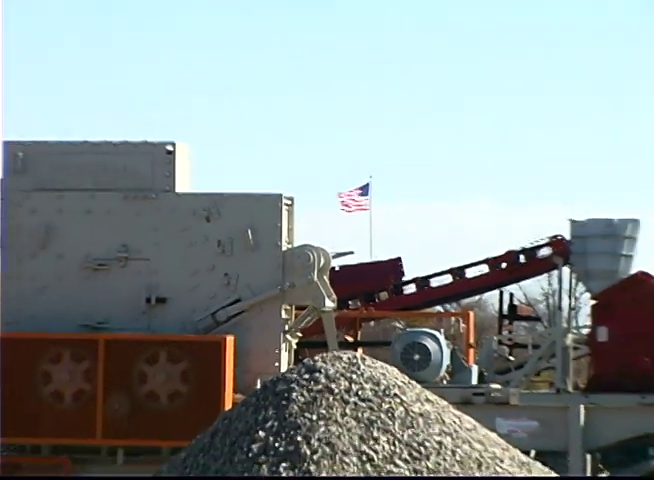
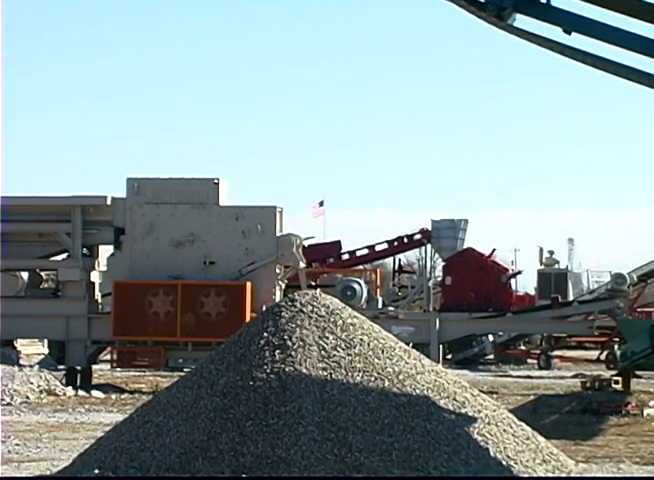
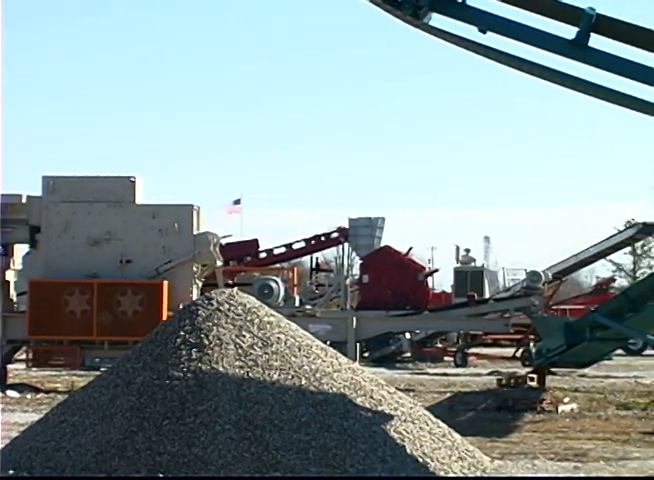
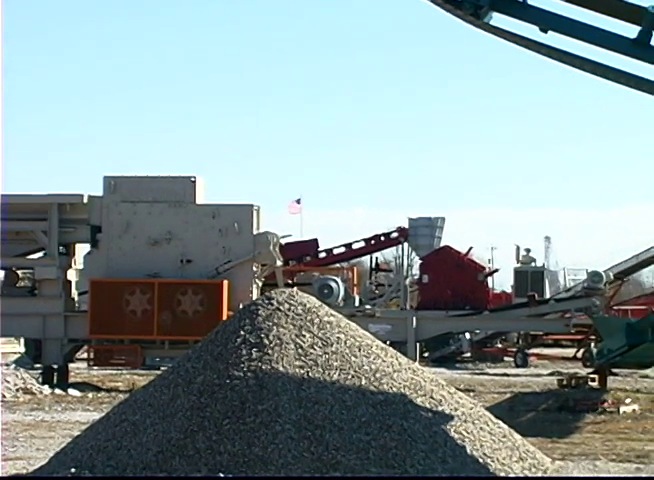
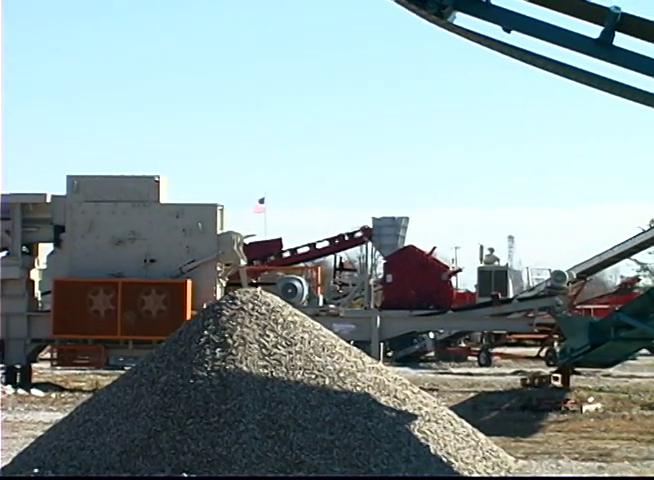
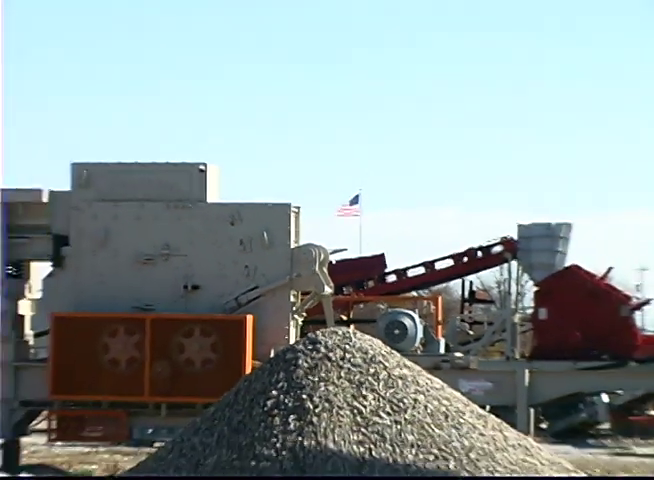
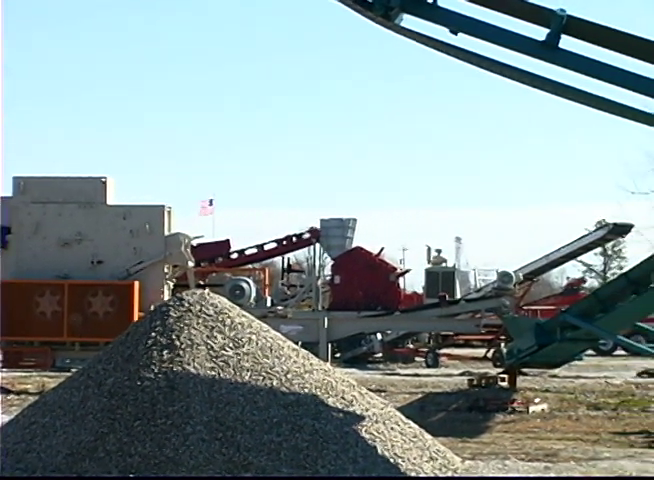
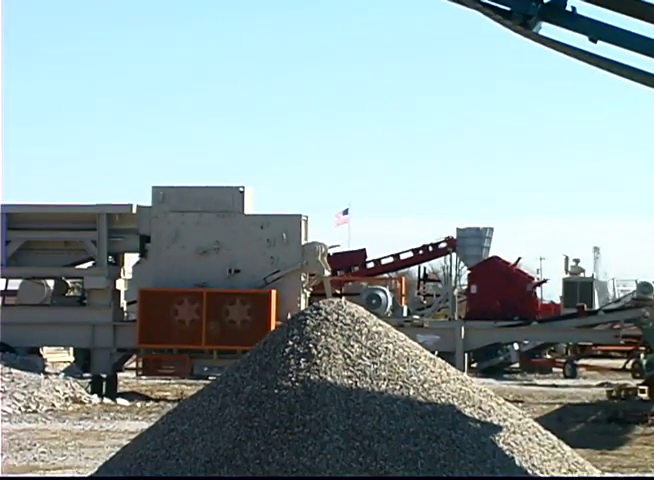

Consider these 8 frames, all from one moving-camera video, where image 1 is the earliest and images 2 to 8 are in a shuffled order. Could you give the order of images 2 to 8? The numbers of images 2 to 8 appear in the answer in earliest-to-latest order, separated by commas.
6, 8, 2, 4, 5, 3, 7
